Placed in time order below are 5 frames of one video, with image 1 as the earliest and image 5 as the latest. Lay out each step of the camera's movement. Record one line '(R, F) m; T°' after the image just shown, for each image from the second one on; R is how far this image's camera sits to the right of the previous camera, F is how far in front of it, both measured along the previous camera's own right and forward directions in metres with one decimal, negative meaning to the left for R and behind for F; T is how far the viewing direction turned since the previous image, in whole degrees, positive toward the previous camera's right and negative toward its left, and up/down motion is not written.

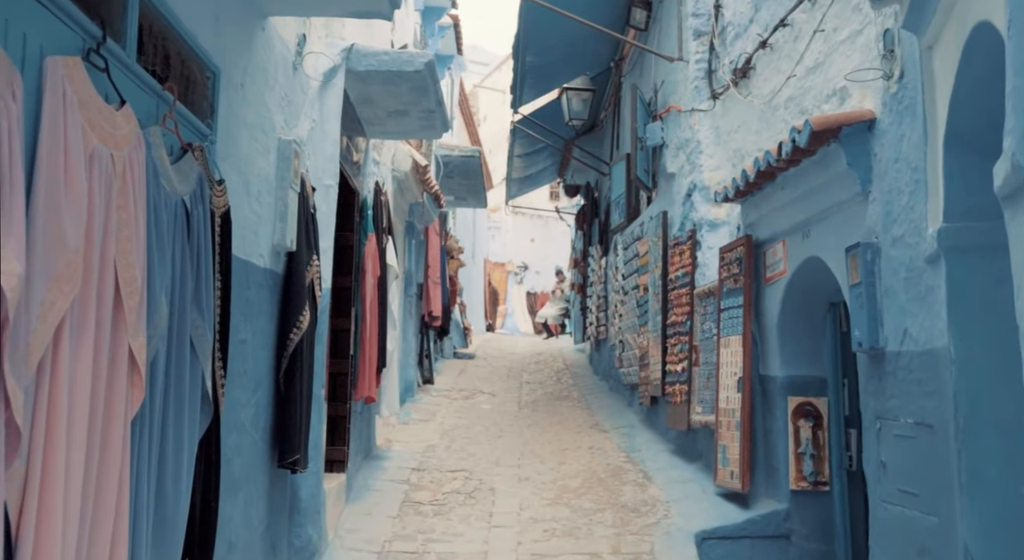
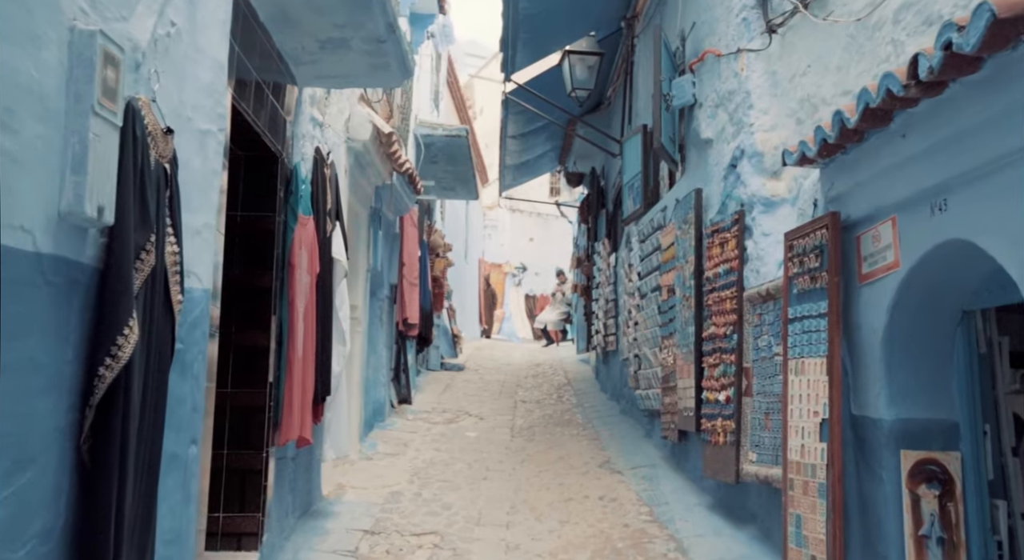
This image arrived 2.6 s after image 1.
(+0.1, +2.1) m; 0°
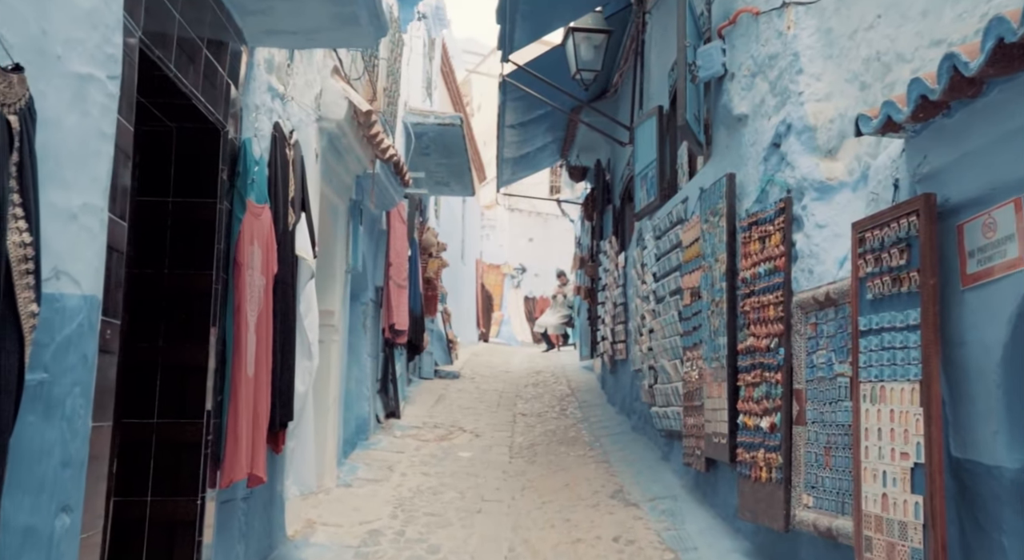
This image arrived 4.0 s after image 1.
(0.0, +1.1) m; 0°
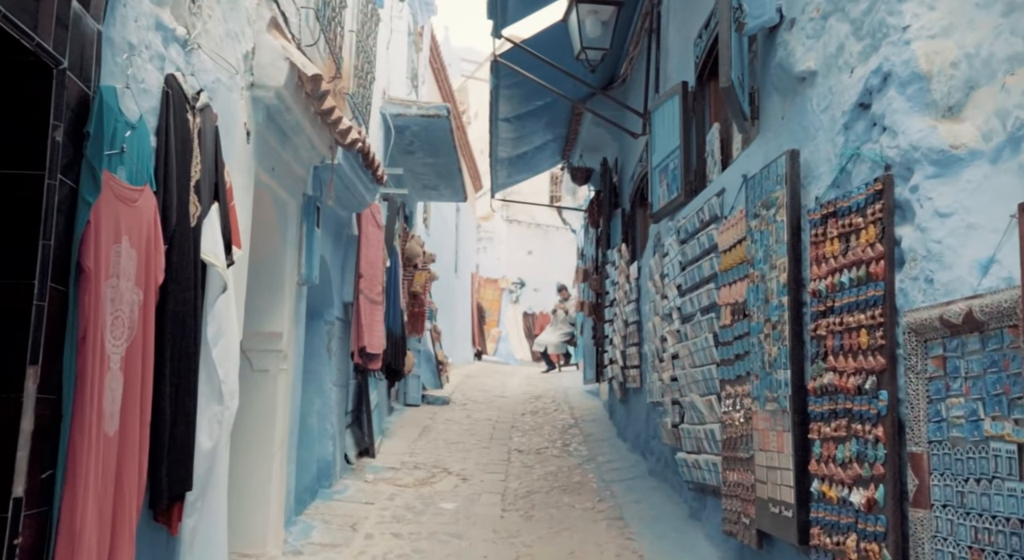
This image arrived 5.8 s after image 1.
(+0.1, +1.5) m; 0°
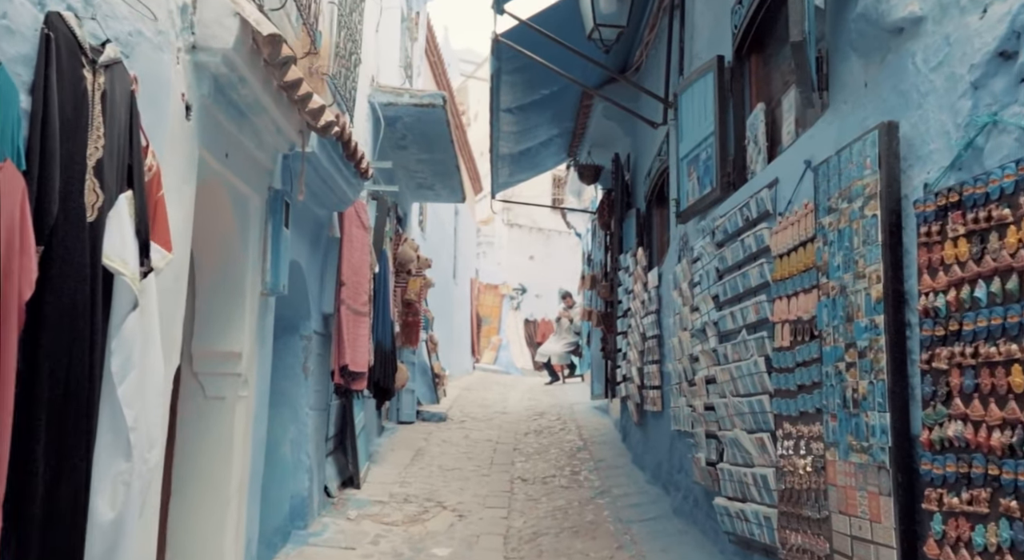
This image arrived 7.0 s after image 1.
(0.0, +1.0) m; 0°
